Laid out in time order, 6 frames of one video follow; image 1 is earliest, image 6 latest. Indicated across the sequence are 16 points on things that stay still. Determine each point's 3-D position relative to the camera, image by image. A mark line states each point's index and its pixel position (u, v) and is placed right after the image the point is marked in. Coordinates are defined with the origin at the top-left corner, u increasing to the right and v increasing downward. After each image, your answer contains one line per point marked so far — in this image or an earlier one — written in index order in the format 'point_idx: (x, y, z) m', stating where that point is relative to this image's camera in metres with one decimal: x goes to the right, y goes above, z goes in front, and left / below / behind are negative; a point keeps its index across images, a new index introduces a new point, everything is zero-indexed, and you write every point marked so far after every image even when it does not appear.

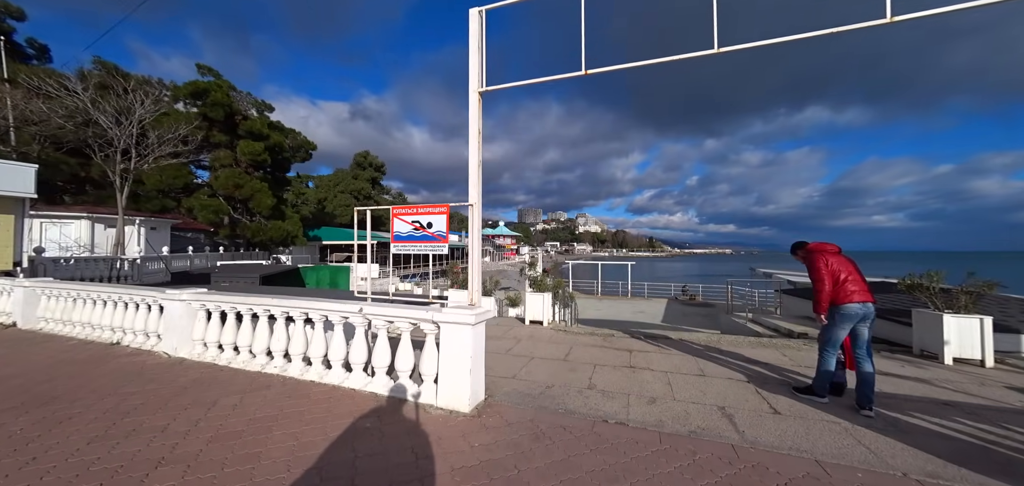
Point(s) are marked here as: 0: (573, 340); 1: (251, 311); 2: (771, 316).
0: (+1.0, -1.7, +6.5) m
1: (-3.2, -0.8, +4.7) m
2: (+6.3, -1.8, +9.5) m
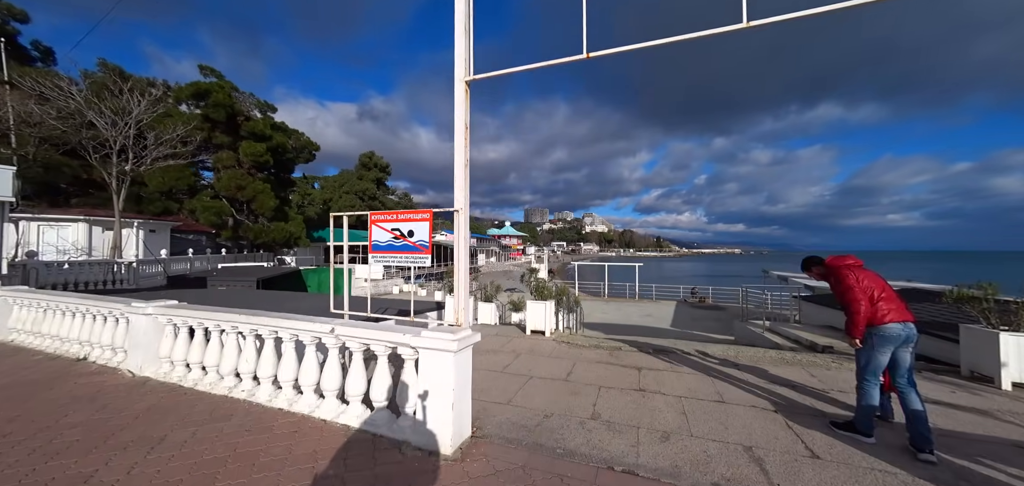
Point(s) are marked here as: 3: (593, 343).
0: (+1.0, -1.7, +6.0) m
1: (-3.2, -0.9, +4.3) m
2: (+6.3, -1.9, +8.9) m
3: (+1.5, -1.8, +7.0) m
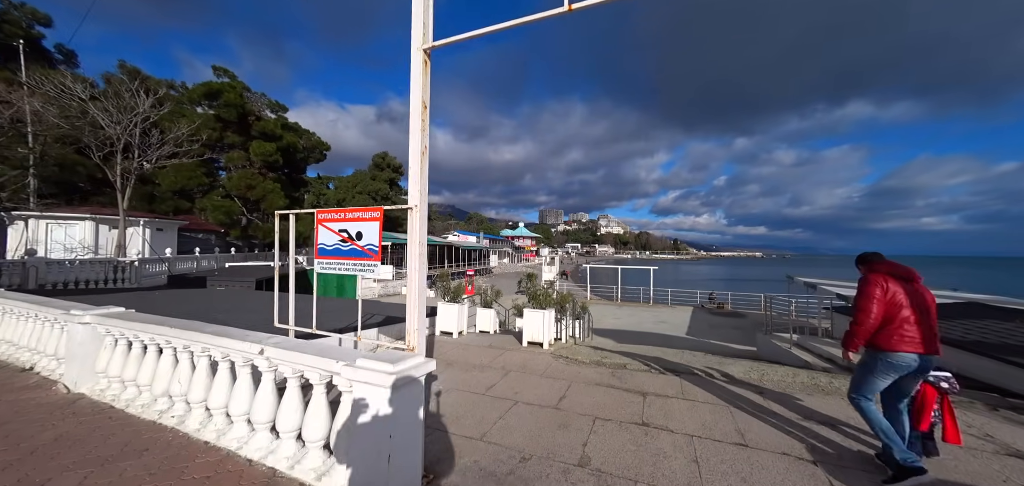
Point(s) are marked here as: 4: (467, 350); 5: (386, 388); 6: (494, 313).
0: (+0.9, -1.8, +5.2) m
1: (-3.4, -0.9, +3.7) m
2: (+6.2, -2.0, +7.9) m
3: (+1.4, -1.9, +6.3) m
4: (-0.8, -1.8, +6.6) m
5: (-0.7, -0.9, +2.3) m
6: (-0.5, -1.7, +9.7) m
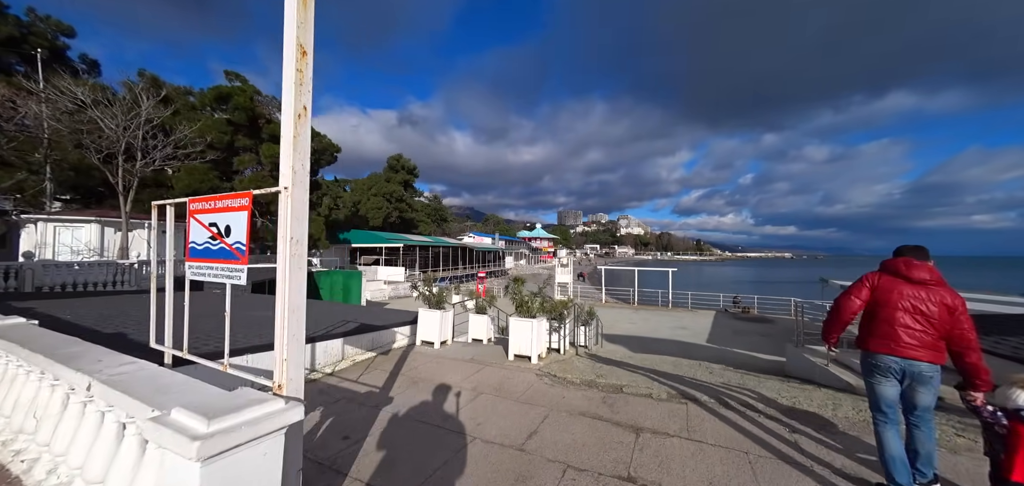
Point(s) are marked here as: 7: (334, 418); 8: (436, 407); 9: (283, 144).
0: (+0.5, -1.8, +4.4) m
1: (-3.8, -0.9, +3.1) m
2: (+6.0, -1.9, +6.8) m
3: (+1.1, -1.9, +5.4) m
4: (-1.0, -1.8, +5.8) m
5: (-1.2, -0.8, +1.5) m
6: (-0.6, -1.7, +8.9) m
7: (-1.8, -1.8, +3.9) m
8: (-0.8, -1.8, +4.2) m
9: (-1.2, +0.5, +2.0) m
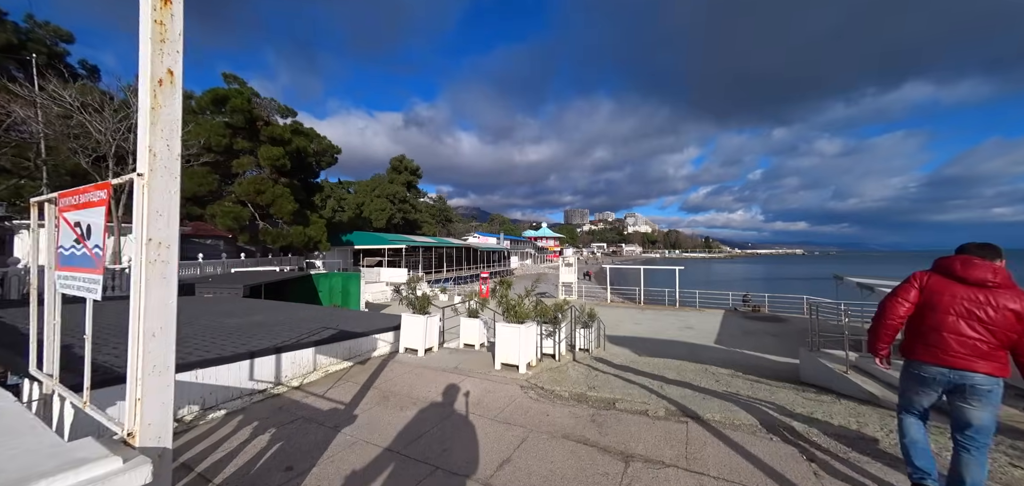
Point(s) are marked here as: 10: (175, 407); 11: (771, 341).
0: (+0.3, -1.8, +3.9) m
1: (-4.1, -1.0, +2.6) m
2: (+5.8, -1.8, +6.2) m
3: (+0.9, -1.8, +4.9) m
4: (-1.2, -1.8, +5.4) m
5: (-1.5, -0.8, +1.0) m
6: (-0.7, -1.7, +8.4) m
7: (-2.0, -1.8, +3.4) m
8: (-1.0, -1.8, +3.8) m
9: (-1.5, +0.5, +1.6) m
10: (-3.2, -1.5, +3.7) m
11: (+10.5, -3.9, +15.5) m
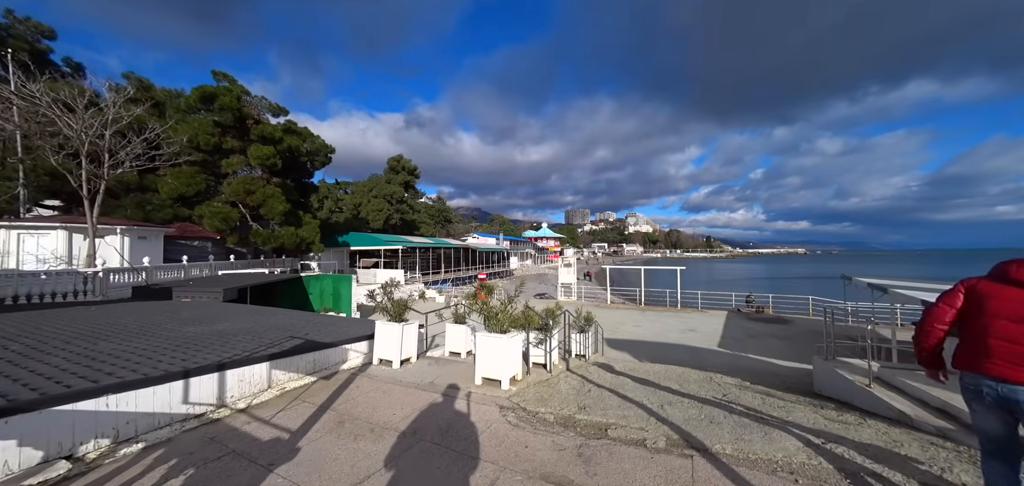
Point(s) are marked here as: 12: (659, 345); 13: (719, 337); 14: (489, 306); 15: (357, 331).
0: (0.0, -1.8, +3.2) m
1: (-4.4, -1.0, +2.0) m
2: (+5.6, -1.8, +5.5) m
3: (+0.6, -1.8, +4.2) m
4: (-1.5, -1.8, +4.7) m
5: (-1.8, -0.8, +0.4) m
6: (-1.0, -1.7, +7.8) m
7: (-2.3, -1.8, +2.8) m
8: (-1.3, -1.8, +3.1) m
9: (-1.8, +0.5, +1.0) m
10: (-3.4, -1.6, +3.0) m
11: (+10.3, -3.8, +14.9) m
12: (+5.8, -3.9, +14.9) m
13: (+8.8, -4.0, +16.5) m
14: (-0.2, -1.1, +6.4) m
15: (-2.6, -1.5, +6.6) m
